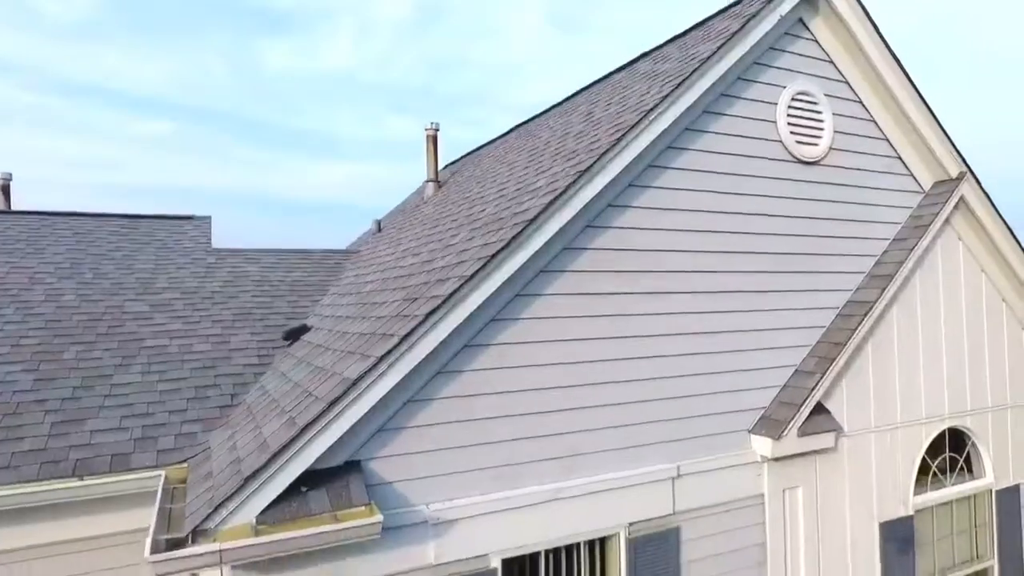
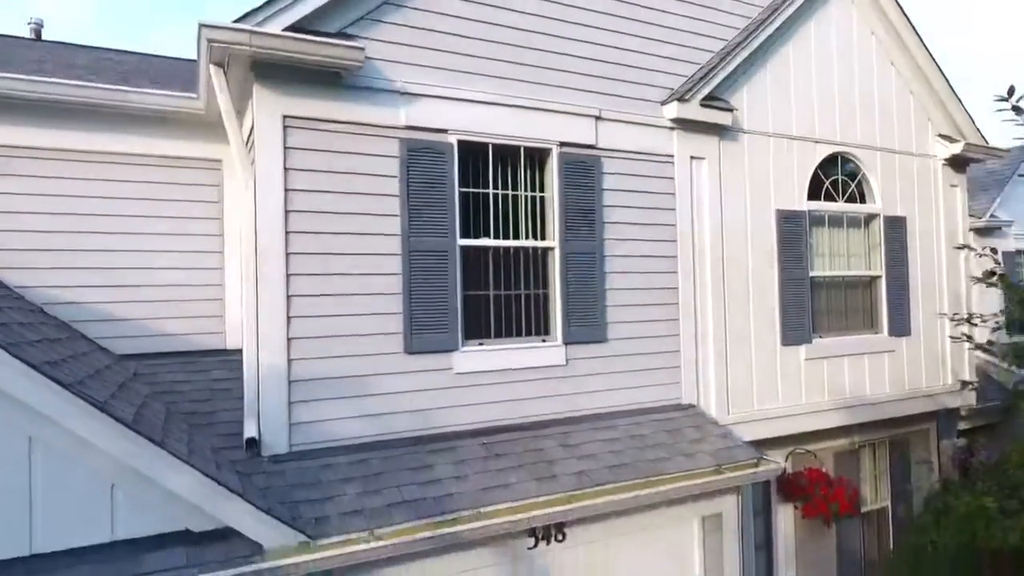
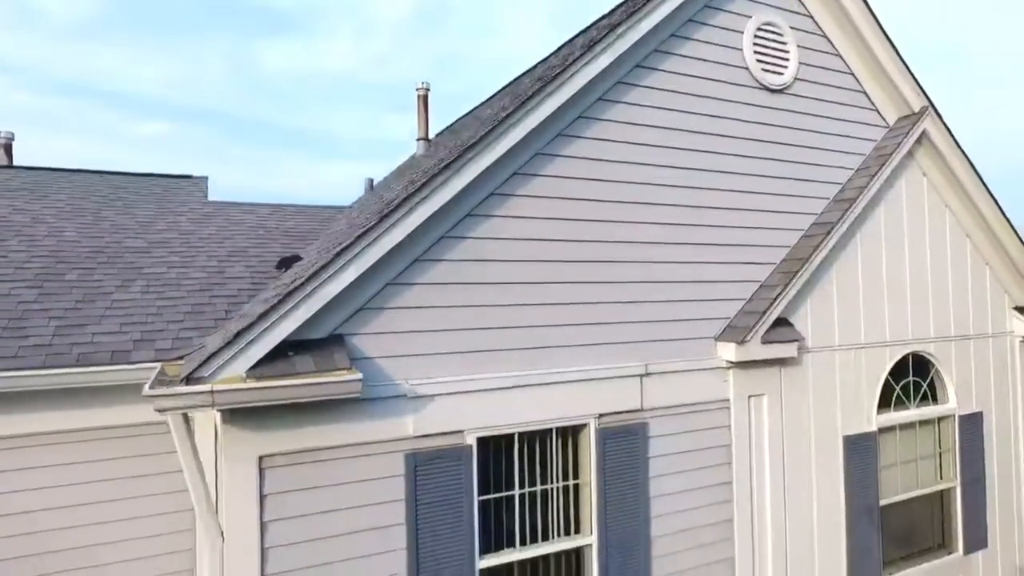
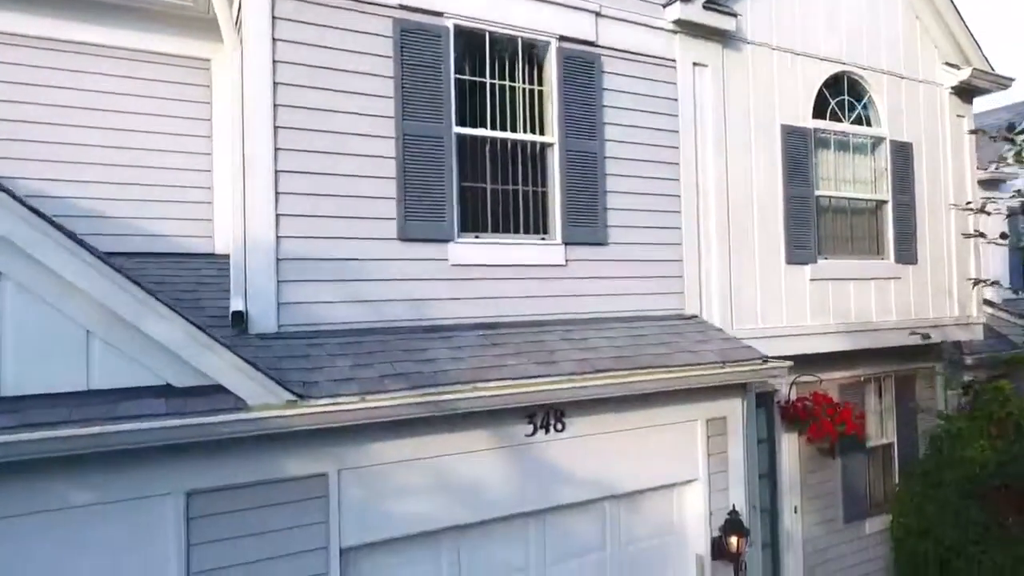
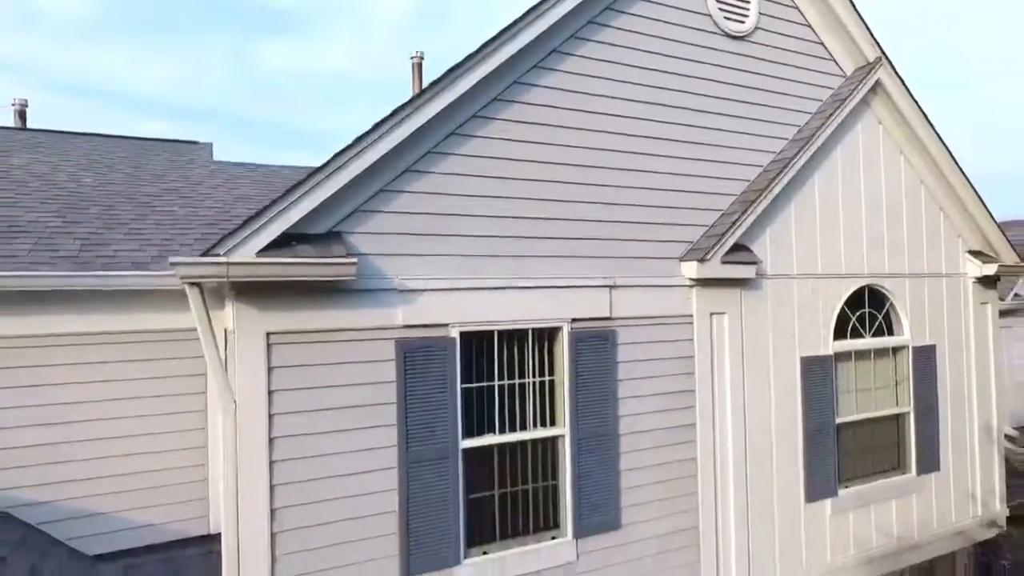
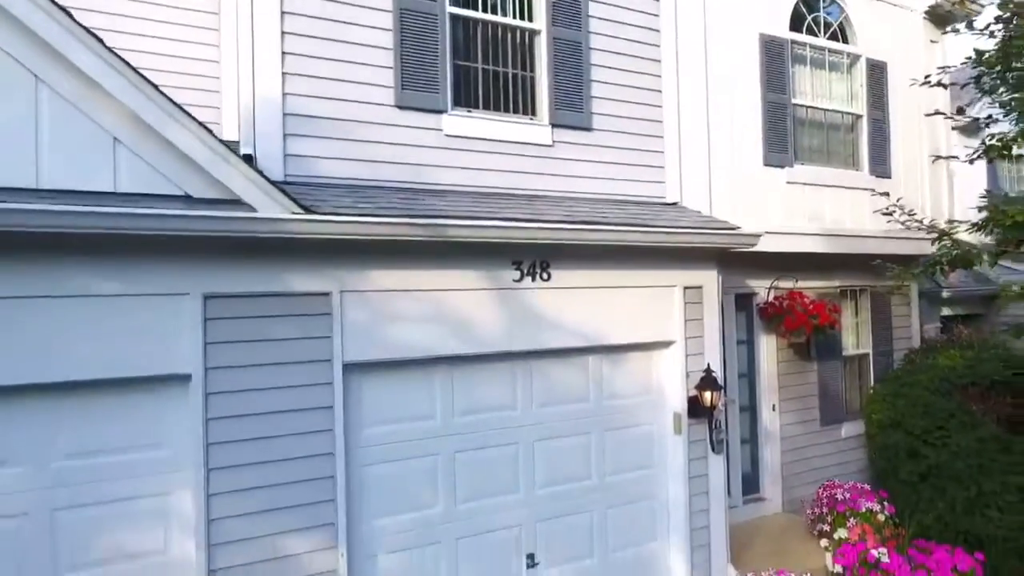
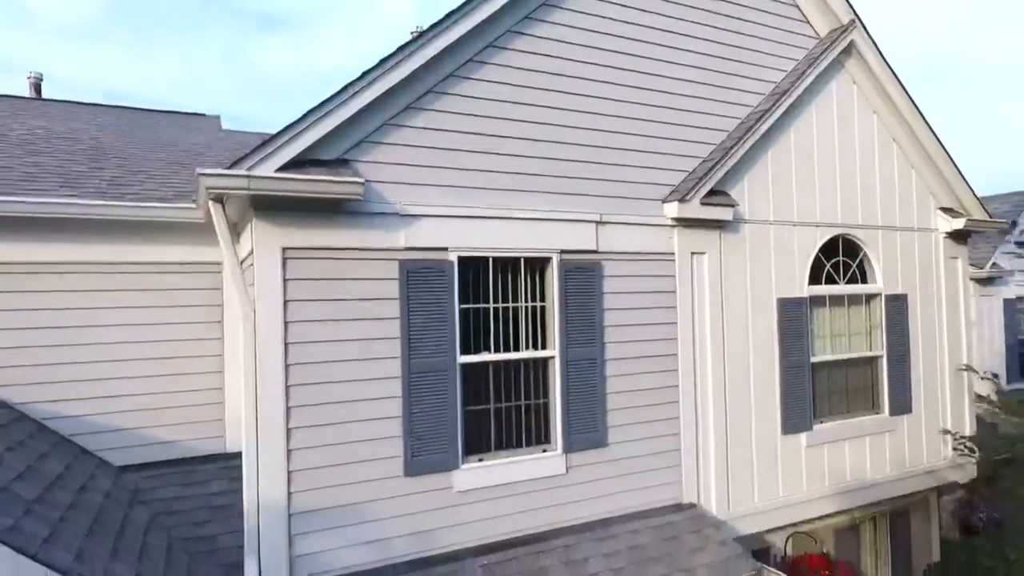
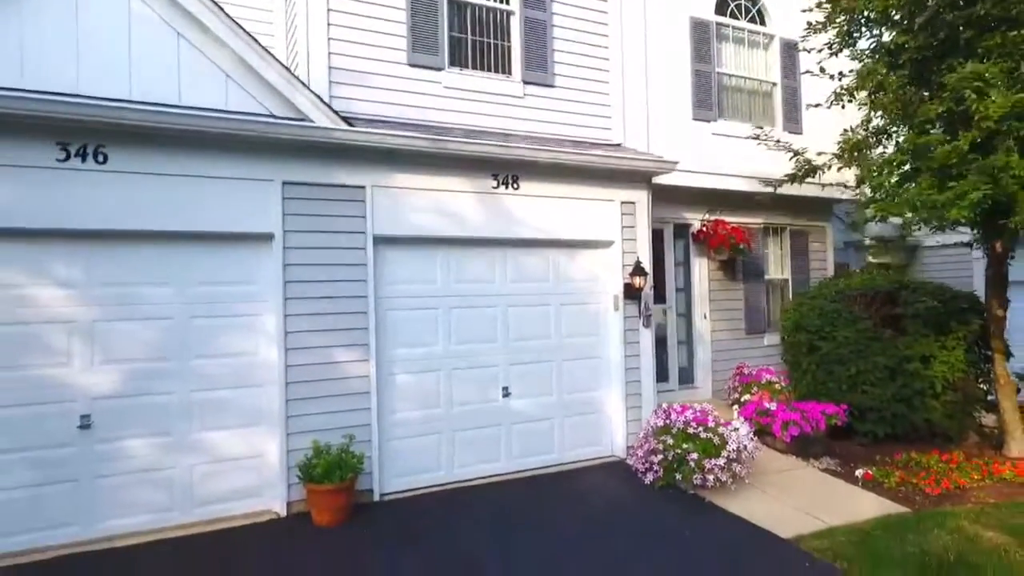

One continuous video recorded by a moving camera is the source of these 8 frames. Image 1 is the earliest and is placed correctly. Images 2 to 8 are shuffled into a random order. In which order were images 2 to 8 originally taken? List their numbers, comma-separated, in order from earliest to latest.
3, 5, 7, 2, 4, 6, 8
